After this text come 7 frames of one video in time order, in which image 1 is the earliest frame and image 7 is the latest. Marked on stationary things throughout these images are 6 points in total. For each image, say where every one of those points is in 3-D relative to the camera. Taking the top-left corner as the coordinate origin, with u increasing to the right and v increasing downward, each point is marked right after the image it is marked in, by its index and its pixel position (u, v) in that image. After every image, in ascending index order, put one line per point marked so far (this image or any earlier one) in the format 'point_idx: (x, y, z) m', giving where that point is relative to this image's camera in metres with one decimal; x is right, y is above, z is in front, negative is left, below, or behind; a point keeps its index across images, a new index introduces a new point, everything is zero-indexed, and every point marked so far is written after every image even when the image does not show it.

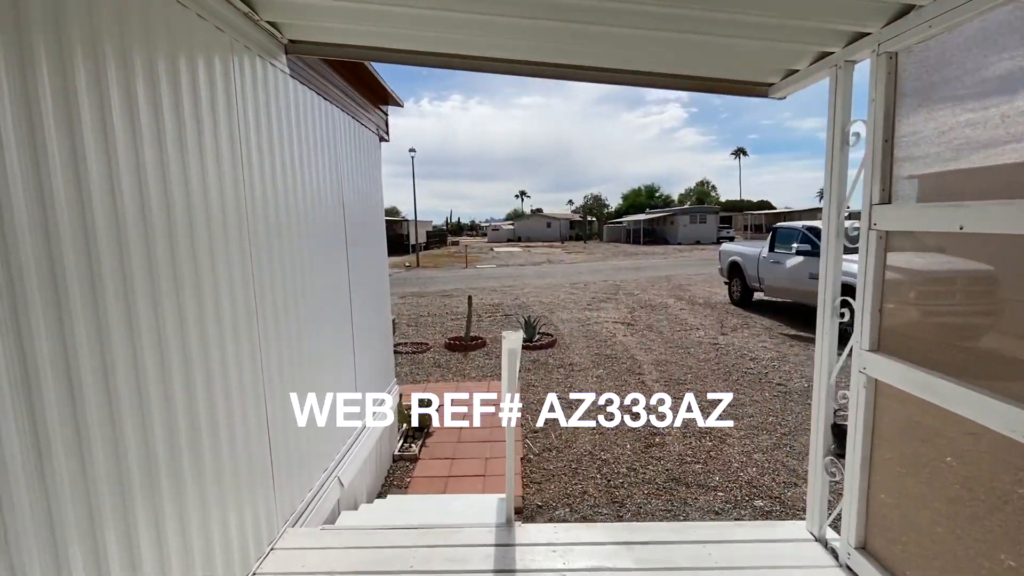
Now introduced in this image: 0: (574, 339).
0: (+1.0, -0.8, +8.1) m
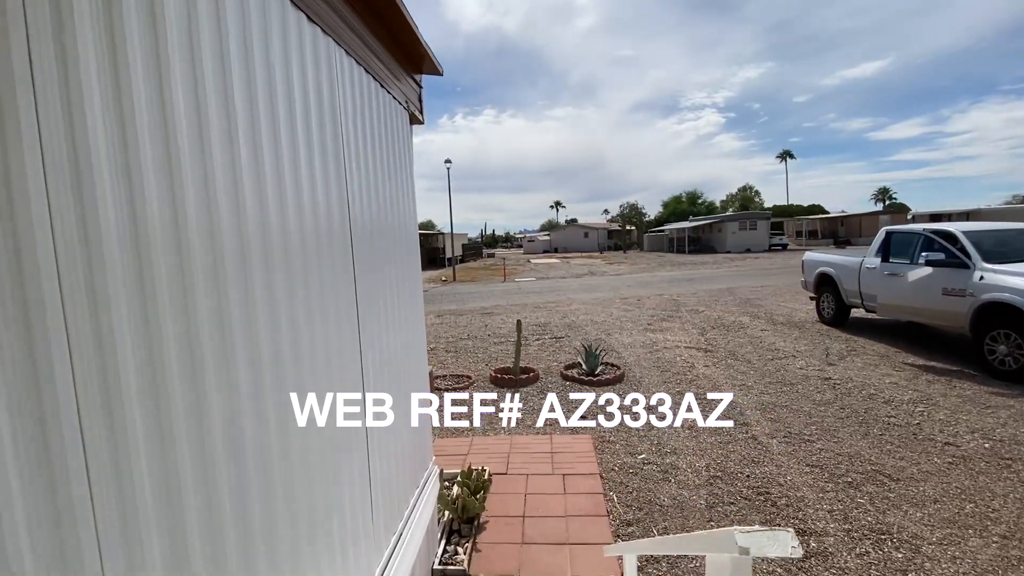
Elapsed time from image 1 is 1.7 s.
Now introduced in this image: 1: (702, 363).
0: (+1.8, -1.1, +6.7) m
1: (+2.7, -1.0, +7.2) m
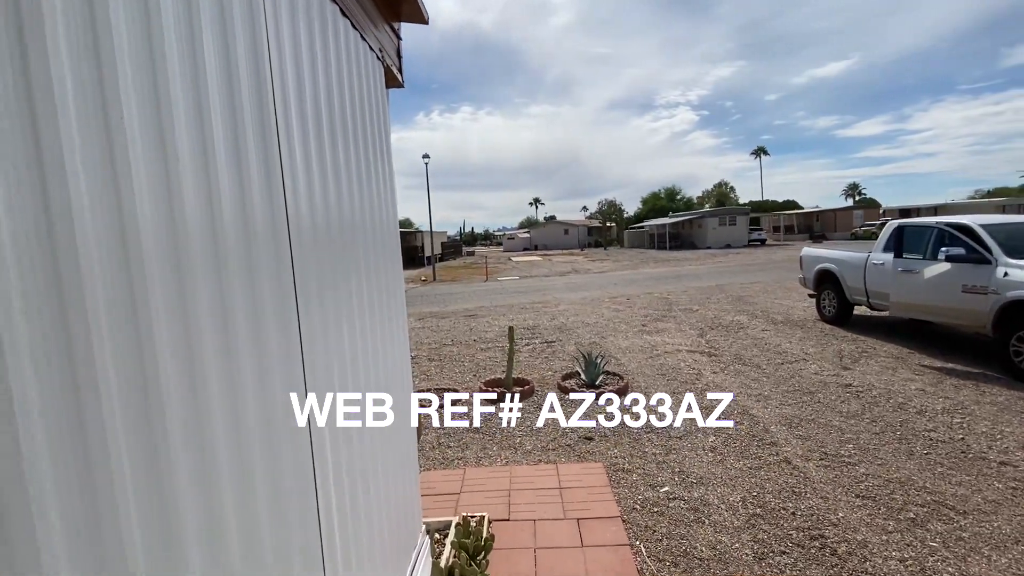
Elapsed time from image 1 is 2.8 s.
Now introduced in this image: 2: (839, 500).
0: (+1.7, -1.1, +6.1) m
1: (+2.5, -1.0, +6.6) m
2: (+2.2, -1.4, +3.5) m
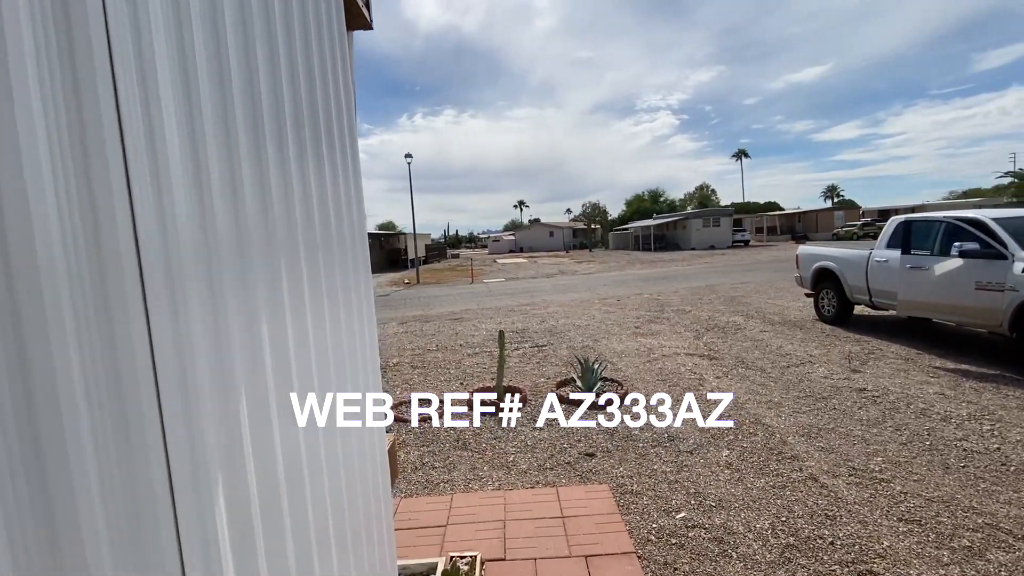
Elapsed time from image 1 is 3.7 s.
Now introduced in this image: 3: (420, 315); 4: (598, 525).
0: (+1.6, -1.1, +5.7) m
1: (+2.4, -1.0, +6.2) m
2: (+2.2, -1.4, +3.1) m
3: (-2.2, -0.7, +12.5) m
4: (+0.5, -1.4, +3.1) m
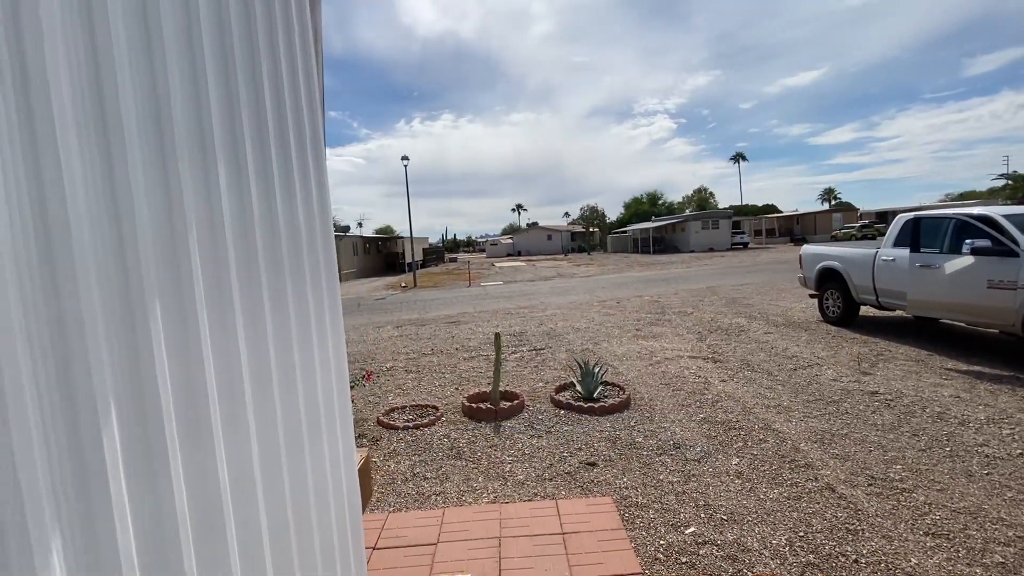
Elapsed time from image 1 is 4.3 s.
0: (+1.6, -1.1, +5.4) m
1: (+2.4, -1.0, +6.0) m
2: (+2.2, -1.4, +2.8) m
3: (-2.3, -0.7, +12.2) m
4: (+0.5, -1.4, +2.9) m
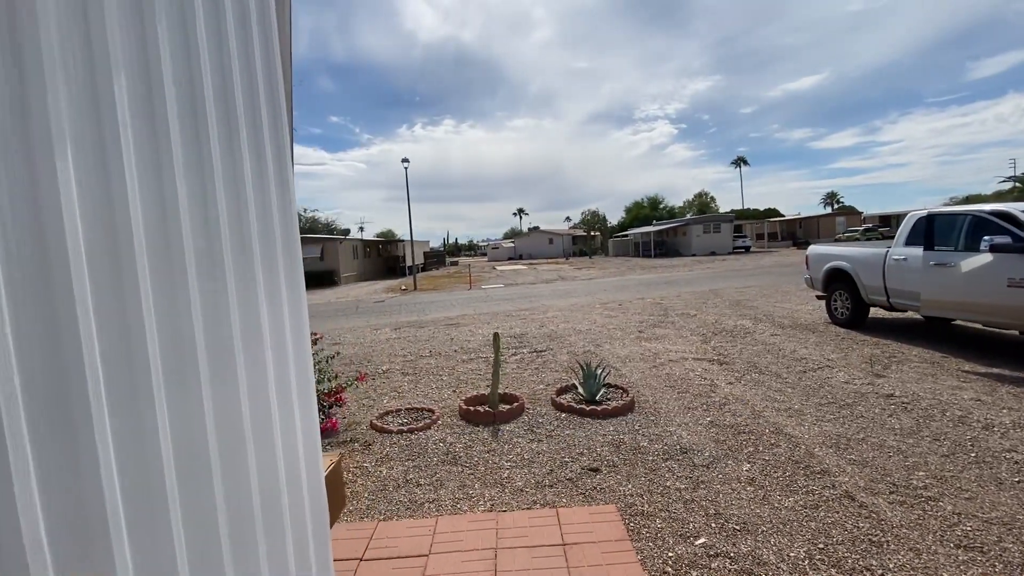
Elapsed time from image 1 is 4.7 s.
0: (+1.5, -1.1, +5.2) m
1: (+2.4, -1.0, +5.8) m
2: (+2.2, -1.4, +2.6) m
3: (-2.3, -0.8, +12.0) m
4: (+0.5, -1.4, +2.7) m
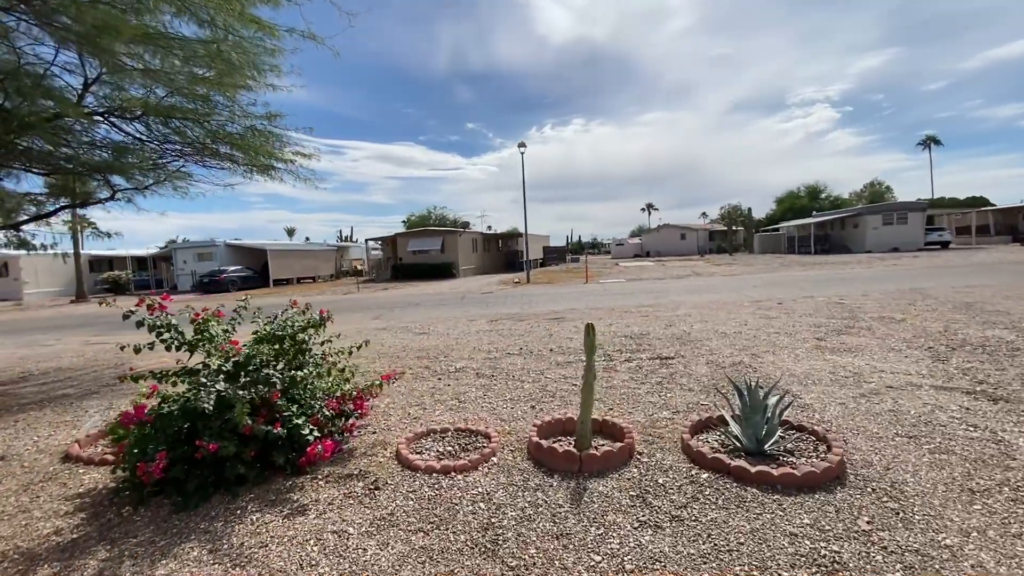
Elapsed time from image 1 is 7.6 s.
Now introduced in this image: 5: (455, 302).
0: (+2.1, -0.9, +2.8) m
1: (+3.1, -0.9, +3.1) m
2: (+2.1, -1.2, +0.1) m
3: (+0.1, -0.5, +10.3) m
4: (+0.5, -1.2, +0.6) m
5: (-1.5, -0.4, +13.8) m
